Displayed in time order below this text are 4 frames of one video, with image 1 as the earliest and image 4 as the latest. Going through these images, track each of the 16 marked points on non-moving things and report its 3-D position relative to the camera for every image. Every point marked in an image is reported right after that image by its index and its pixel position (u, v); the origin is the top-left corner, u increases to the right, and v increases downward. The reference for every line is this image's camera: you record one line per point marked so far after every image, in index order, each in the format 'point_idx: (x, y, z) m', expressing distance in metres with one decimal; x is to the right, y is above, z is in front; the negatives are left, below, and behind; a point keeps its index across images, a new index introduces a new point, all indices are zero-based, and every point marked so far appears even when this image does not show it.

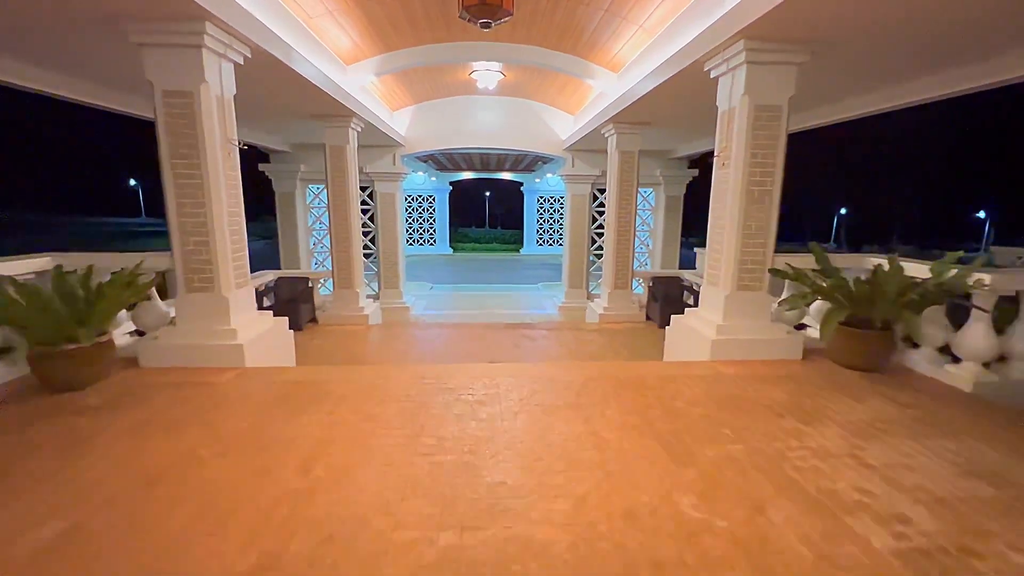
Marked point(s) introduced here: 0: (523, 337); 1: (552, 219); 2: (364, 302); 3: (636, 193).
0: (+0.1, -0.5, +4.4) m
1: (+1.3, +2.2, +14.7) m
2: (-1.7, -0.2, +5.1) m
3: (+1.4, +1.0, +5.0) m
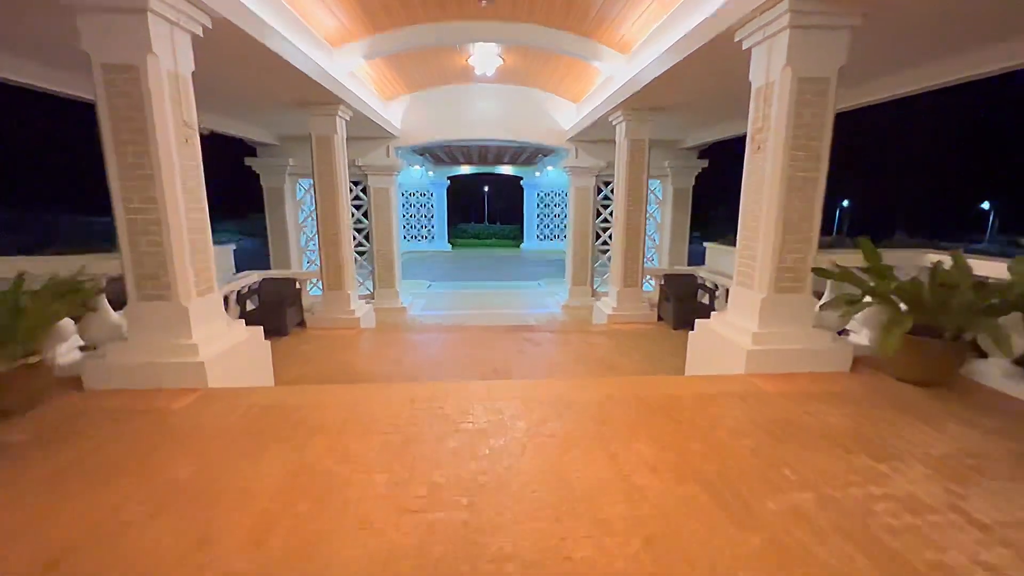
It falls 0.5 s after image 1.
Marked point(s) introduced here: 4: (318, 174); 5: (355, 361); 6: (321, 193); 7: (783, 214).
0: (+0.1, -0.5, +4.1) m
1: (+1.3, +2.3, +14.3) m
2: (-1.6, -0.2, +4.7) m
3: (+1.4, +1.1, +4.6) m
4: (-1.9, +1.1, +4.4) m
5: (-1.3, -0.6, +3.6) m
6: (-1.9, +0.9, +4.5) m
7: (+1.3, +0.4, +2.2) m
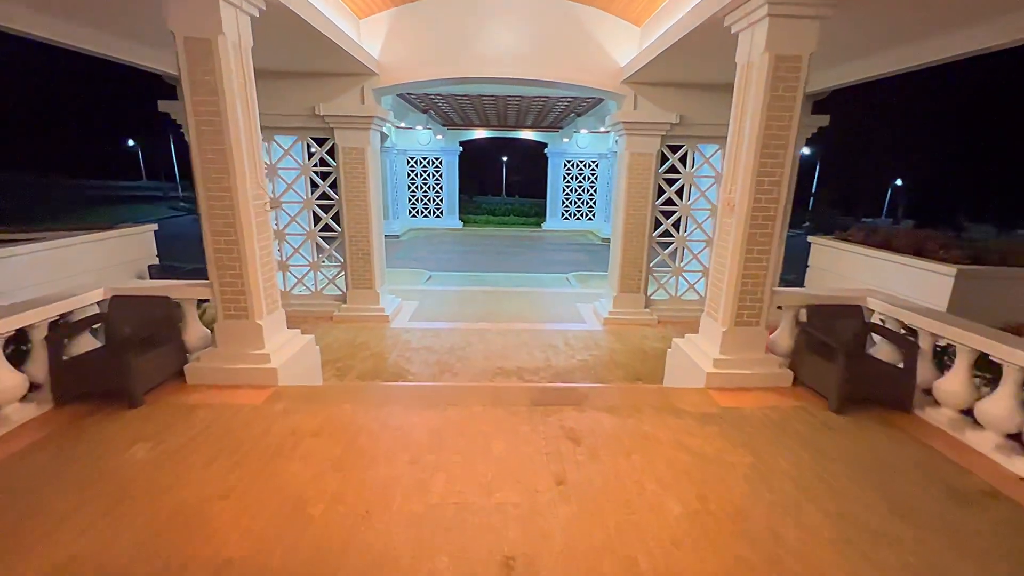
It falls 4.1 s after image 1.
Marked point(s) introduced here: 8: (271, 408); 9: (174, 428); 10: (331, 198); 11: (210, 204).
0: (+0.3, -0.7, +2.1) m
1: (+1.9, +2.7, +12.1) m
2: (-1.5, -0.3, +2.8) m
3: (+1.6, +0.8, +2.5) m
4: (-1.7, +0.9, +2.4) m
5: (-1.1, -0.8, +1.7) m
6: (-1.7, +0.8, +2.5) m
7: (+1.4, 0.0, +0.1) m
8: (-1.3, -0.6, +2.4) m
9: (-1.6, -0.7, +2.2) m
10: (-2.0, +1.0, +5.1) m
11: (-1.7, +0.5, +2.6) m
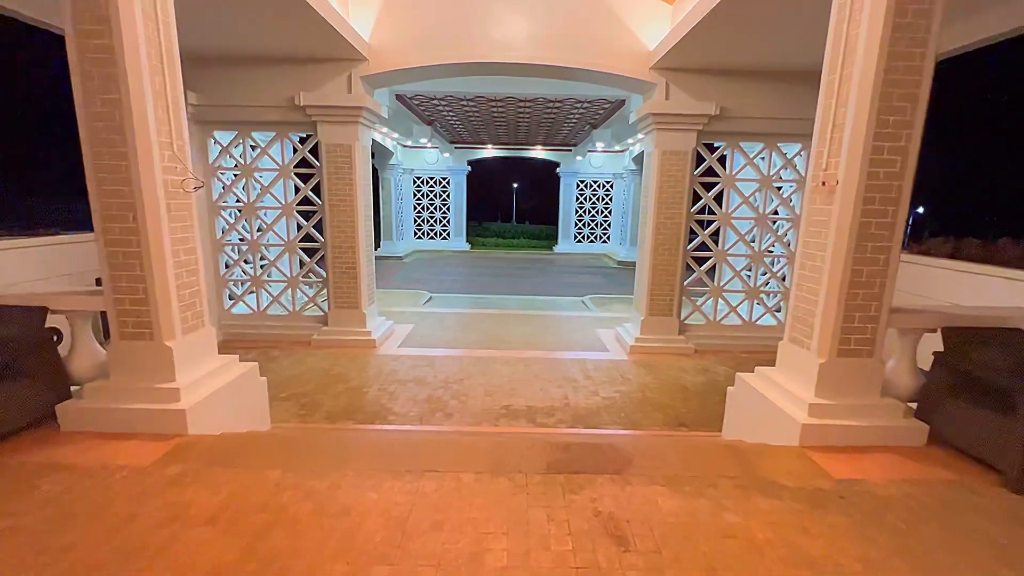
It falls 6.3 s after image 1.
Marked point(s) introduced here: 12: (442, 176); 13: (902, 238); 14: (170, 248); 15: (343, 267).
0: (+0.3, -0.7, +1.3) m
1: (+2.1, +2.0, +11.5) m
2: (-1.4, -0.4, +2.0) m
3: (+1.6, +0.8, +1.8) m
4: (-1.7, +0.9, +1.8) m
5: (-1.1, -0.8, +0.9) m
6: (-1.7, +0.7, +1.8) m
7: (+1.4, +0.1, -0.7) m
8: (-1.3, -0.7, +1.6) m
9: (-1.6, -0.7, +1.4) m
10: (-1.9, +0.8, +4.5) m
11: (-1.6, +0.5, +1.9) m
12: (-1.8, +2.8, +11.2) m
13: (+1.6, +0.2, +1.9) m
14: (-1.5, +0.2, +2.0) m
15: (-1.6, +0.2, +4.4) m
